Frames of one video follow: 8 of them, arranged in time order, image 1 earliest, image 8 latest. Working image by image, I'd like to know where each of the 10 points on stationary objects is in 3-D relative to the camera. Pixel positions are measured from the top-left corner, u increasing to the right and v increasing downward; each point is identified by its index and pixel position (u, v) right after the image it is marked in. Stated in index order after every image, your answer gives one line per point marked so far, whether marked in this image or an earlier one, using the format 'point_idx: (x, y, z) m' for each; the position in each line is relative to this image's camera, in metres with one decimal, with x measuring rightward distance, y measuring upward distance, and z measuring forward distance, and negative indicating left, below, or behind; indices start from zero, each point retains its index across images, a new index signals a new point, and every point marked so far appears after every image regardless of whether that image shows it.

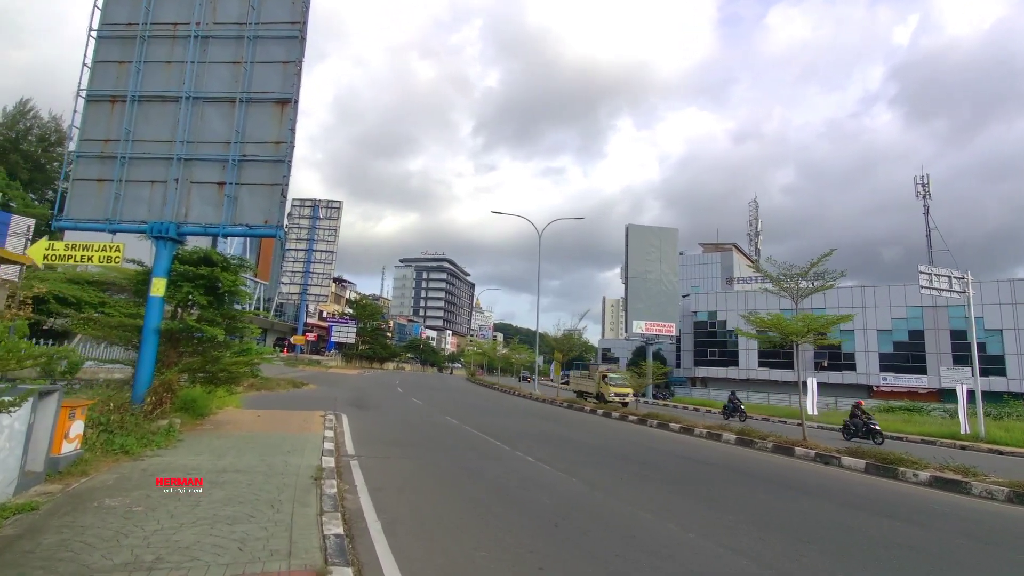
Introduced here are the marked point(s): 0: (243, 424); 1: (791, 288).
0: (-5.2, -2.6, +10.4) m
1: (+7.7, 0.0, +14.7) m
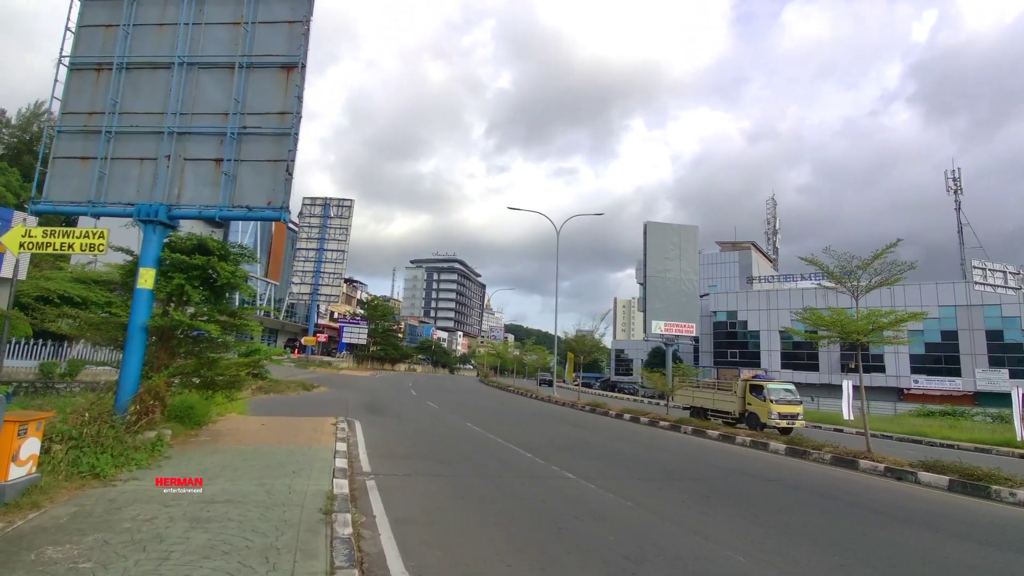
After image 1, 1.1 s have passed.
0: (-4.5, -2.5, +9.2) m
1: (+8.4, +0.1, +13.3) m
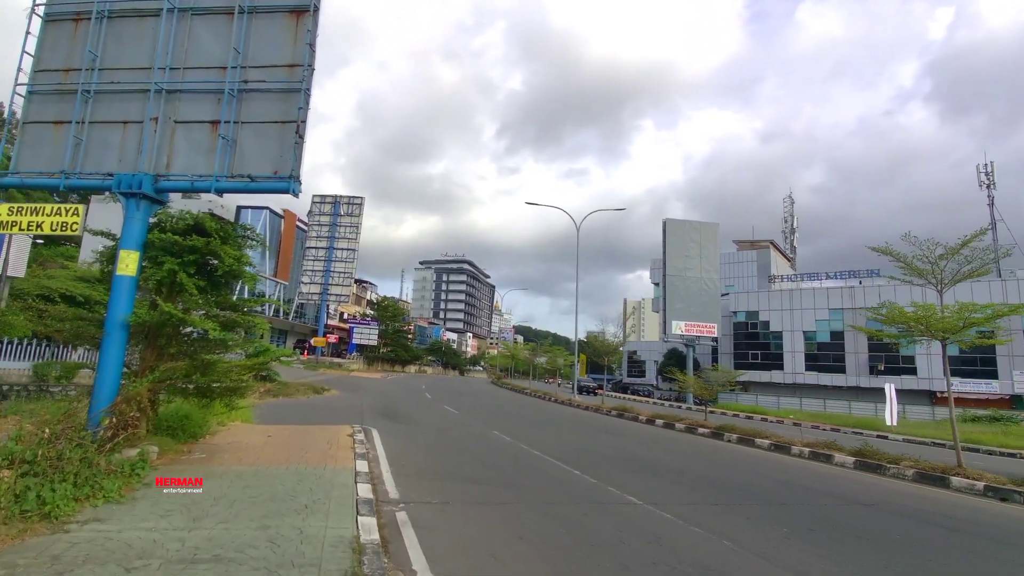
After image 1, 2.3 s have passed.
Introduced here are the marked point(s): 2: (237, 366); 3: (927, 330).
0: (-3.8, -2.3, +7.8) m
1: (+9.2, +0.3, +11.7) m
2: (-3.7, -1.0, +7.1) m
3: (+8.7, -0.9, +11.3) m
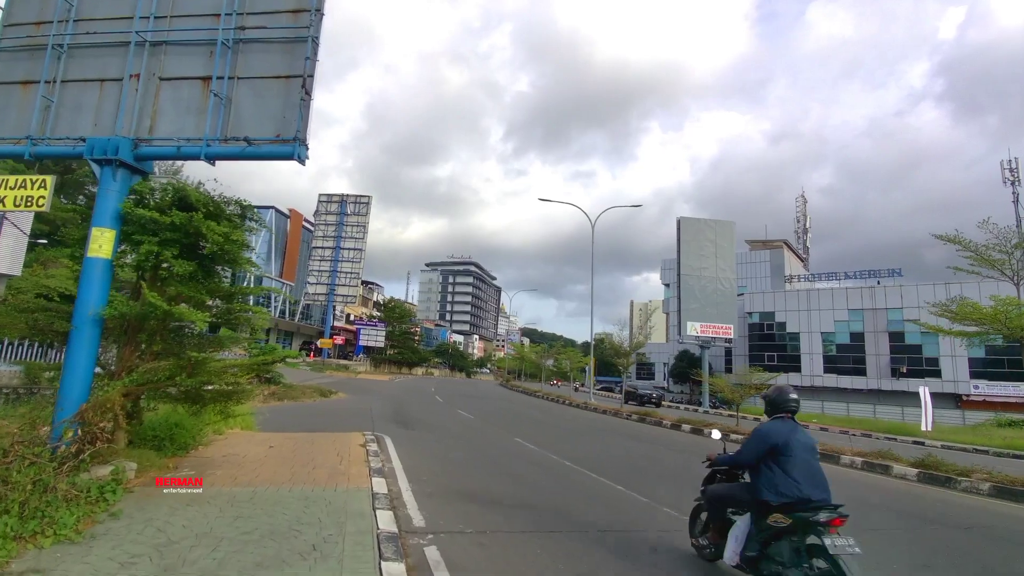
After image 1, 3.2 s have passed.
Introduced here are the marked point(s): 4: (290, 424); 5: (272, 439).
0: (-3.3, -2.2, +6.7) m
1: (+9.7, +0.4, +10.5) m
2: (-3.1, -0.9, +6.0) m
3: (+9.2, -0.7, +10.1) m
4: (-5.5, -3.4, +13.3) m
5: (-4.0, -2.5, +8.9) m
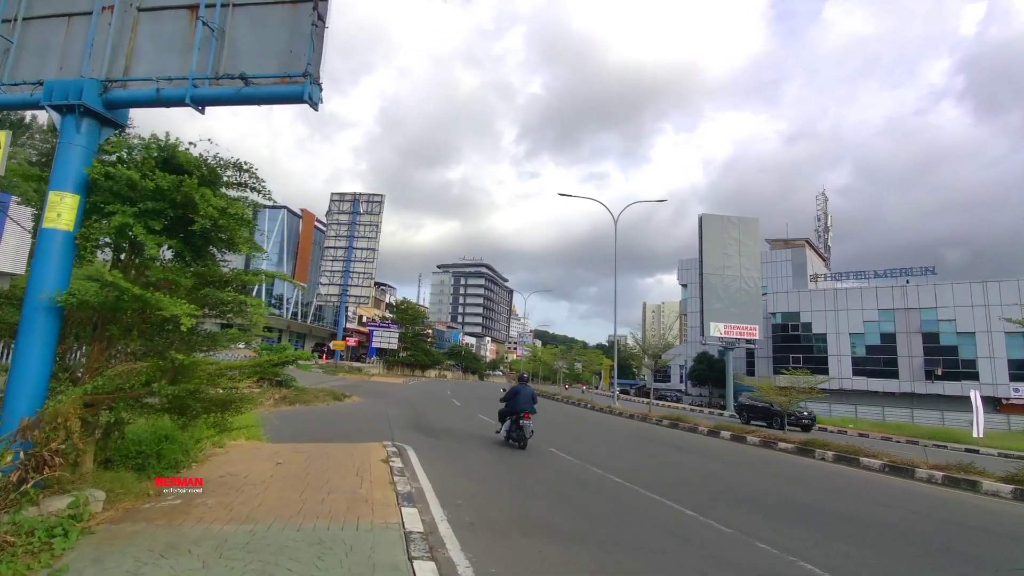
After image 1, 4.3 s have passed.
0: (-2.7, -2.0, +5.4) m
1: (+10.4, +0.6, +9.0) m
2: (-2.6, -0.7, +4.8) m
3: (+9.9, -0.5, +8.6) m
4: (-4.7, -3.2, +12.1) m
5: (-3.4, -2.3, +7.7) m
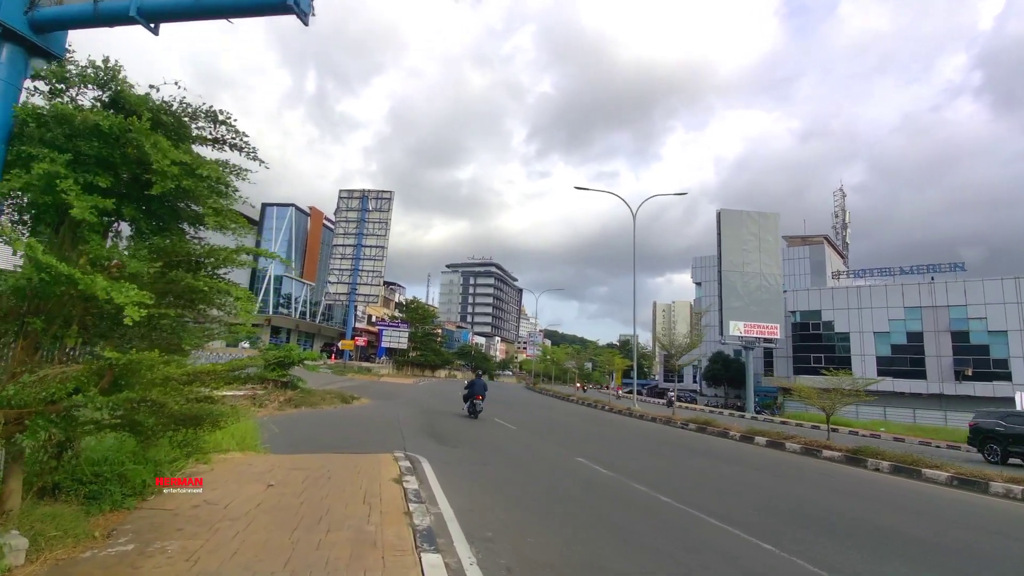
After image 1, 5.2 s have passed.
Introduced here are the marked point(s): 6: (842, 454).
0: (-2.3, -1.9, +4.3) m
1: (+10.8, +0.8, +7.7) m
2: (-2.2, -0.6, +3.7) m
3: (+10.3, -0.4, +7.3) m
4: (-4.2, -3.1, +11.0) m
5: (-2.9, -2.2, +6.6) m
6: (+8.7, -4.4, +14.2) m
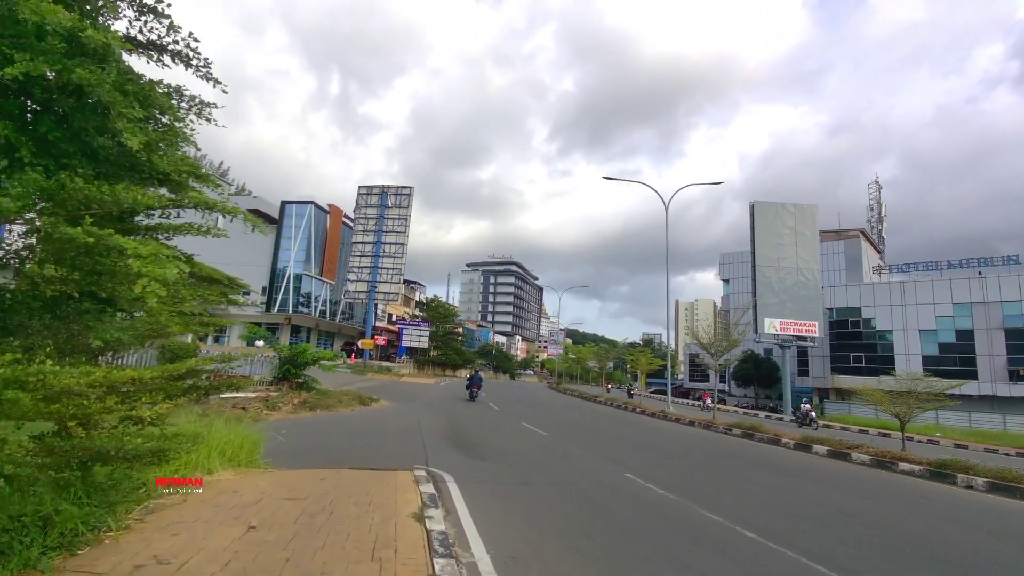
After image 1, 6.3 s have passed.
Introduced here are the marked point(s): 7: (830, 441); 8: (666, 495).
0: (-1.9, -1.7, +3.0) m
1: (+11.3, +1.0, +5.8) m
2: (-1.8, -0.4, +2.3) m
3: (+10.8, -0.1, +5.5) m
4: (-3.6, -2.9, +9.7) m
5: (-2.4, -2.0, +5.3) m
6: (+9.5, -4.1, +12.4) m
7: (+9.2, -4.4, +15.5) m
8: (+2.5, -3.6, +9.7) m
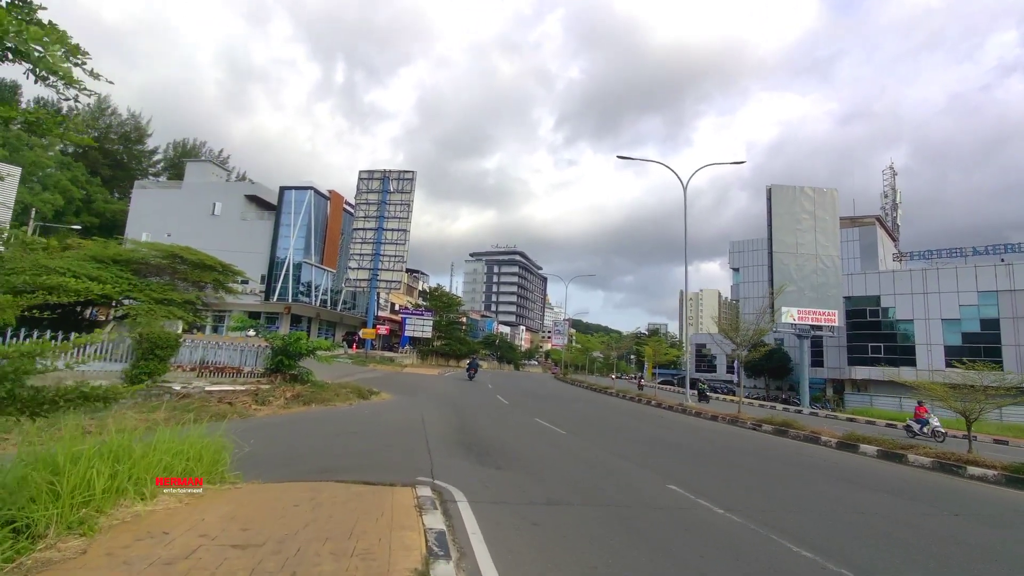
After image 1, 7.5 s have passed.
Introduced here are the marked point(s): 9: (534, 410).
0: (-1.6, -1.5, +1.5) m
1: (+11.6, +1.3, +4.2) m
2: (-1.5, -0.2, +0.8) m
3: (+11.1, +0.1, +3.9) m
4: (-3.3, -2.6, +8.2) m
5: (-2.2, -1.8, +3.8) m
6: (+9.8, -3.7, +10.9) m
7: (+9.5, -4.0, +14.0) m
8: (+2.8, -3.2, +8.2) m
9: (+0.8, -4.3, +19.1) m
